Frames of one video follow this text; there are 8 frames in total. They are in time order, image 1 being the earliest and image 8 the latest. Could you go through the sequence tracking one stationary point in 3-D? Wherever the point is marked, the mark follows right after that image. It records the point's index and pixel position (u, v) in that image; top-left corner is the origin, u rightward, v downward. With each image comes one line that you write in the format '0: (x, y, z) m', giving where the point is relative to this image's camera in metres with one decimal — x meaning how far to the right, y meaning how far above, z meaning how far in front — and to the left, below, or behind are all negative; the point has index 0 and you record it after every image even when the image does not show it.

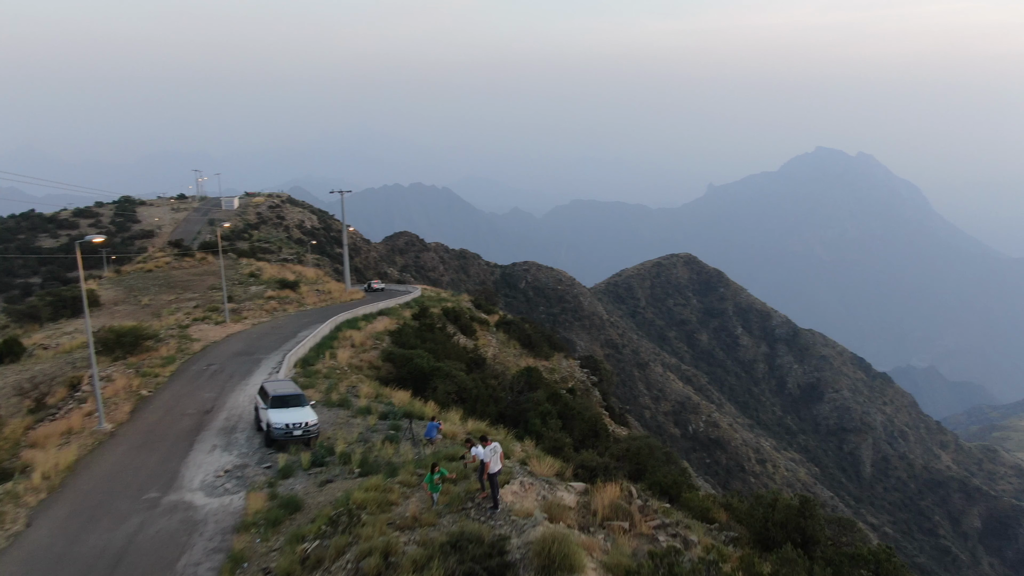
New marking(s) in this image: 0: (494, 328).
0: (-0.4, -0.9, +17.5) m
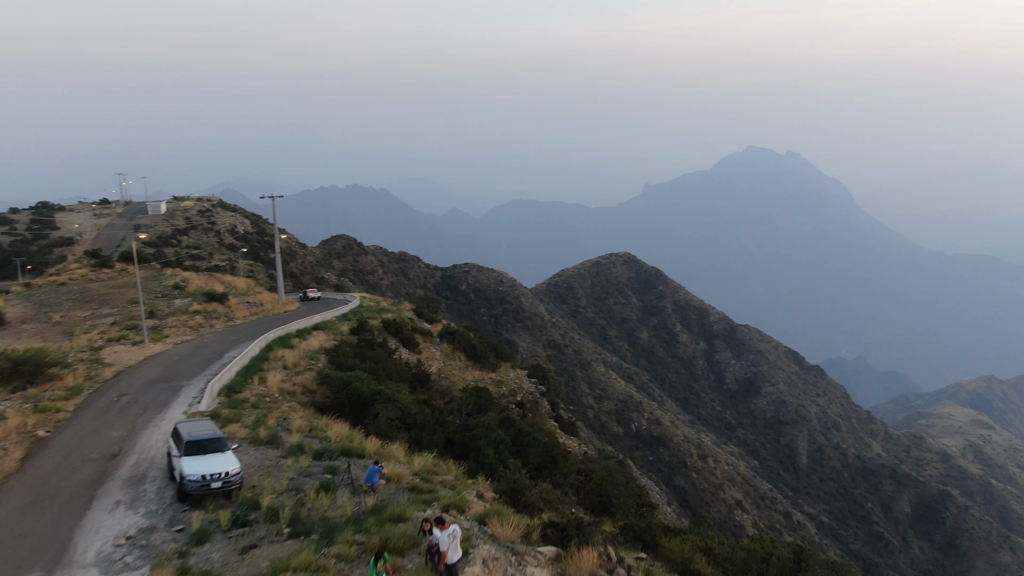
0: (-1.6, -1.1, +16.7) m
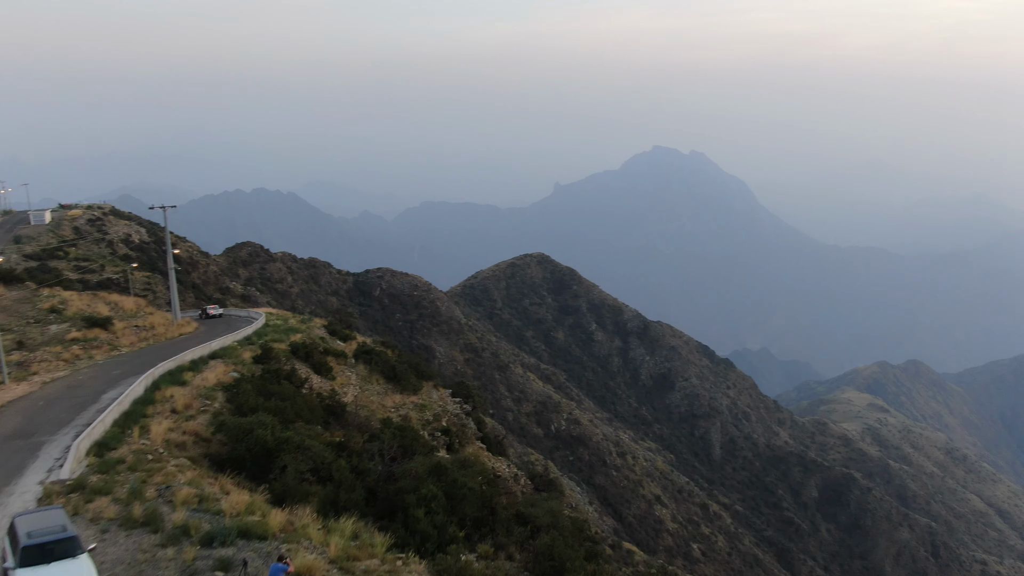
0: (-3.1, -1.4, +15.3) m
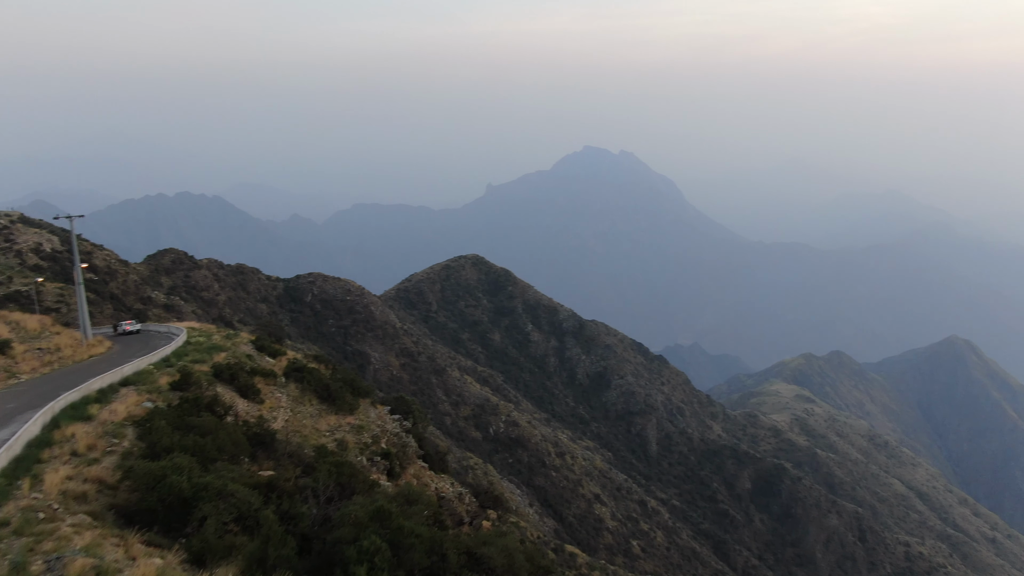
0: (-4.2, -1.7, +14.3) m
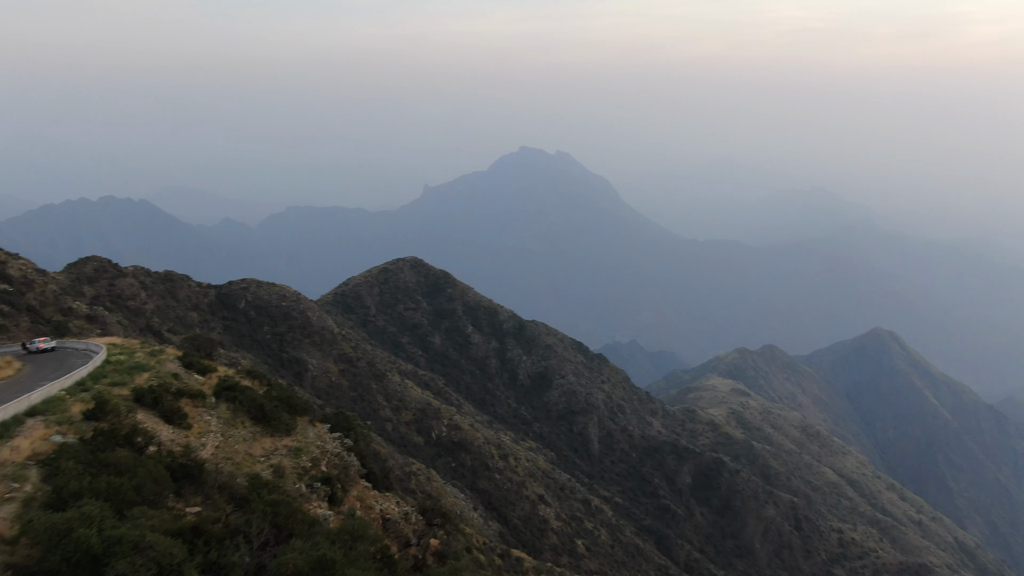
0: (-5.1, -1.9, +13.3) m
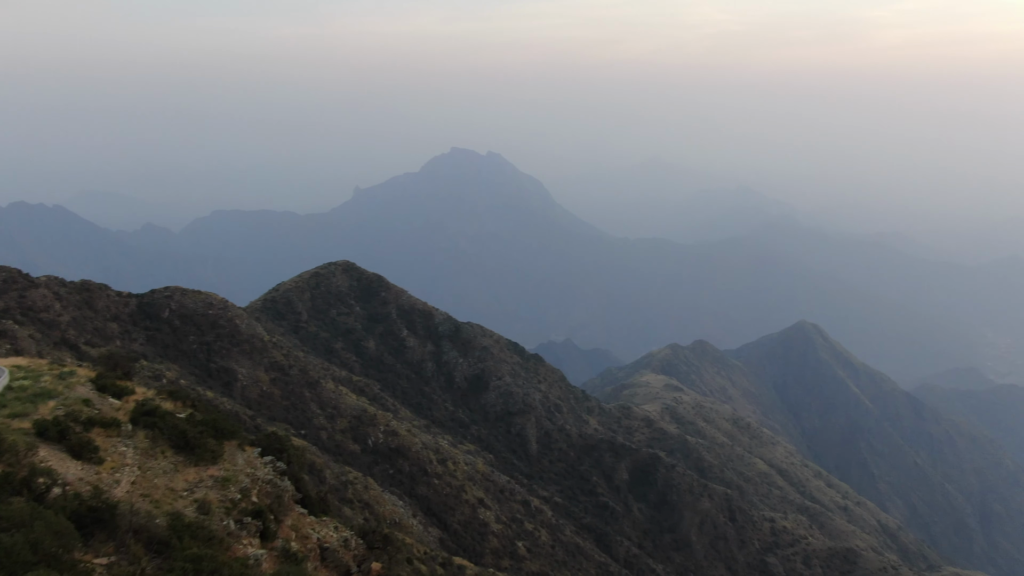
0: (-5.9, -2.2, +12.2) m
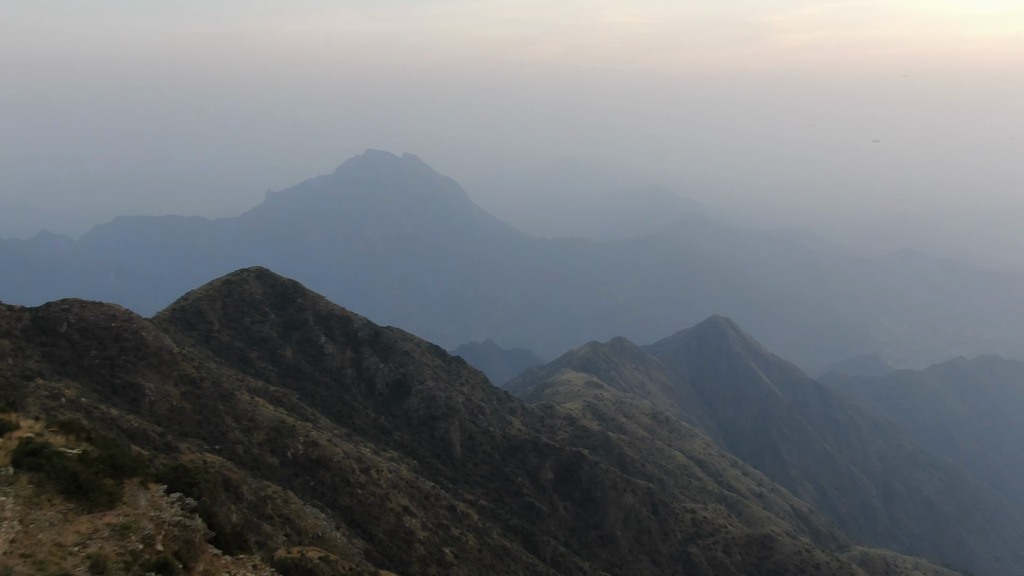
0: (-6.9, -2.5, +10.7) m
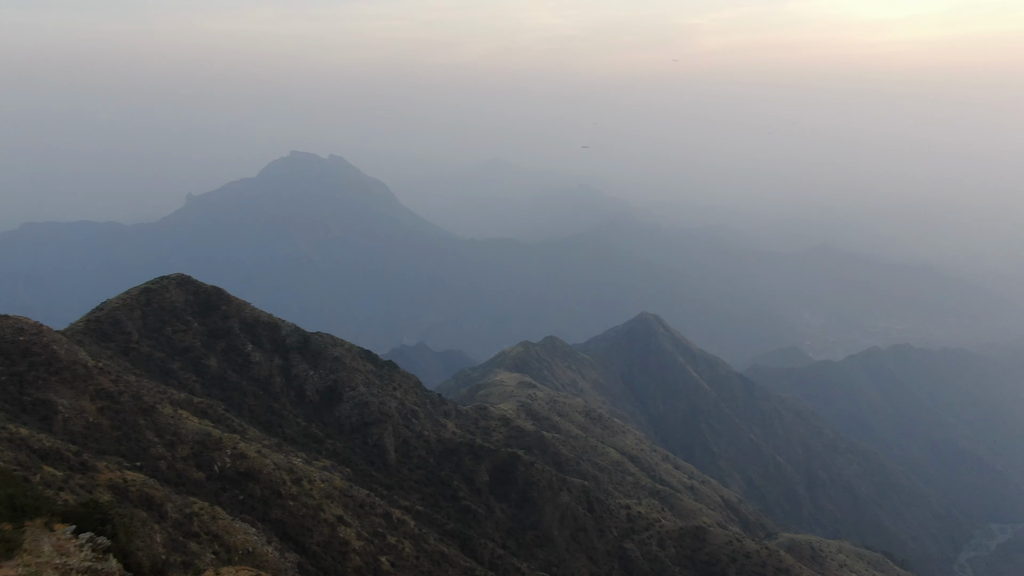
0: (-7.5, -2.8, +9.4) m
